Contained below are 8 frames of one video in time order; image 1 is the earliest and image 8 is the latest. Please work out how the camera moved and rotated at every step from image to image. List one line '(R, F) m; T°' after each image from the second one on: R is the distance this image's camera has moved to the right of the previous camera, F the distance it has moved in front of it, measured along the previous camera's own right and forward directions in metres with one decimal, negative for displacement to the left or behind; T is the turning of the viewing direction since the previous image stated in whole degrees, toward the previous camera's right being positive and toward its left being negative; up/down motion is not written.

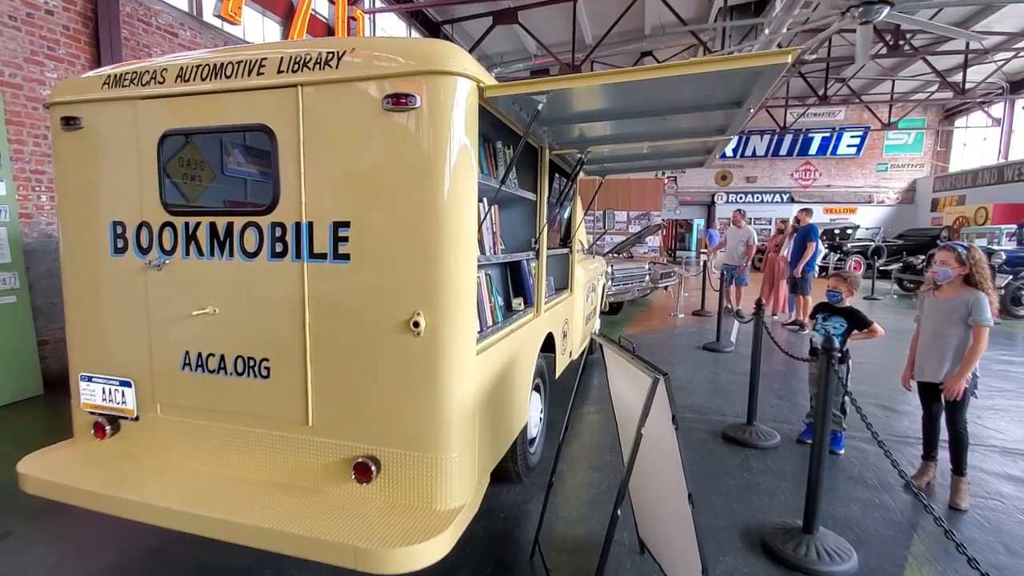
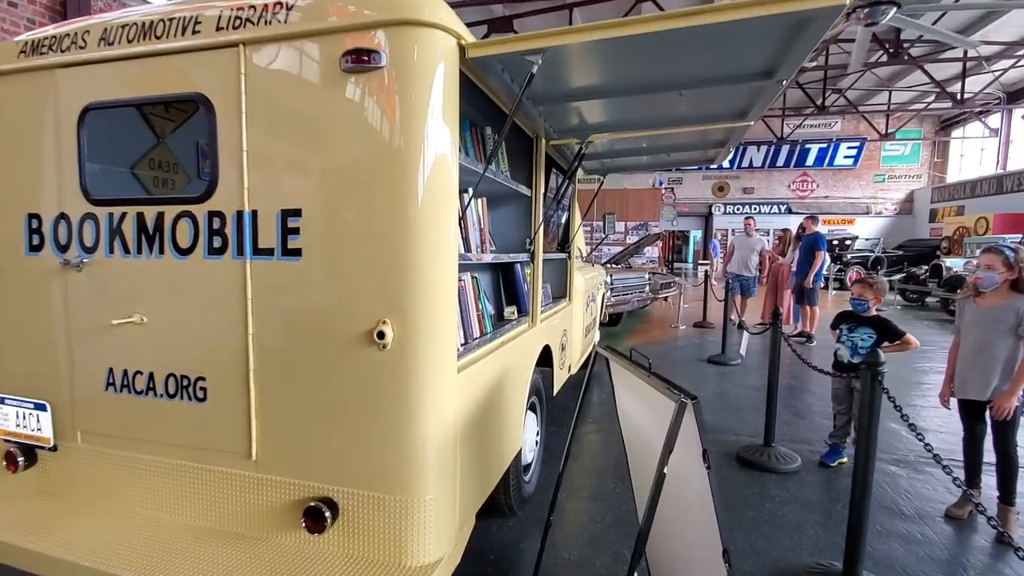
(0.0, +0.4) m; 0°
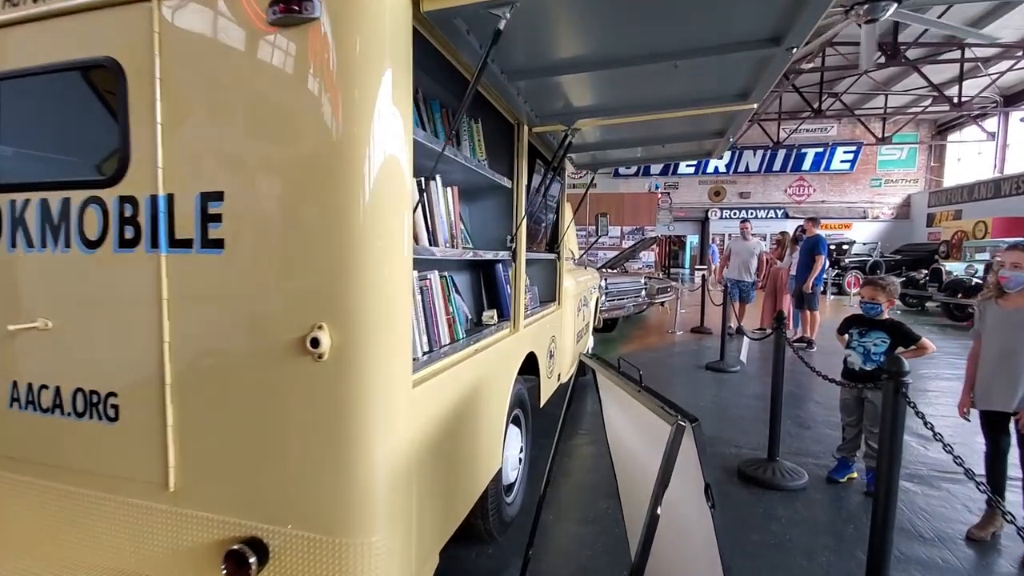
(+0.1, +0.3) m; 0°
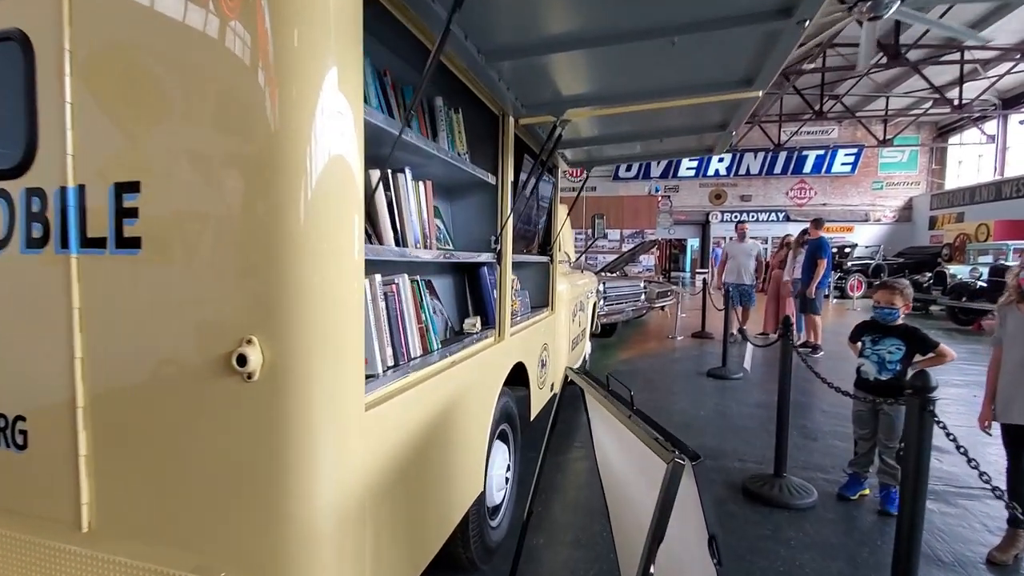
(+0.1, +0.2) m; 0°
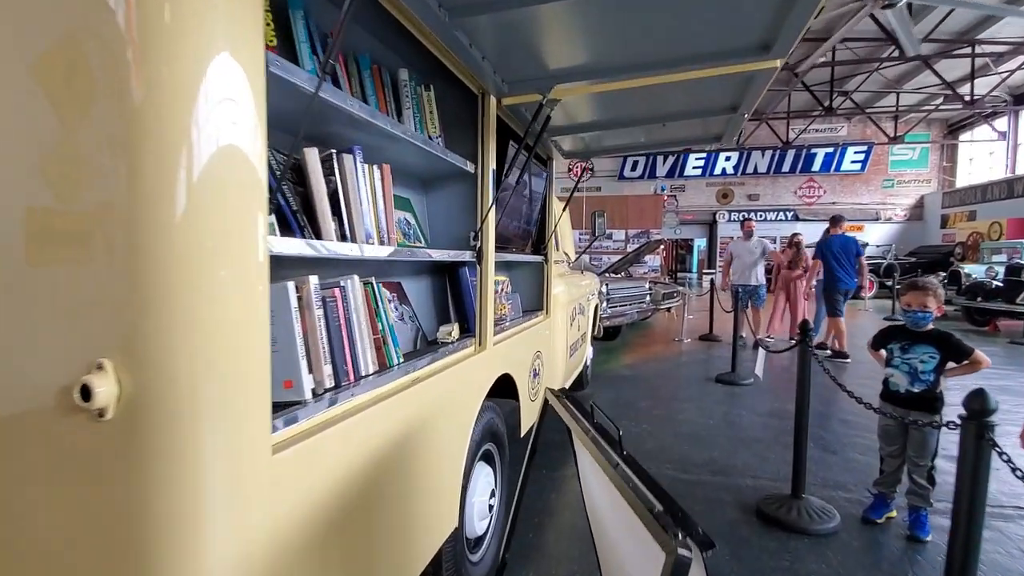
(+0.1, +0.3) m; -1°
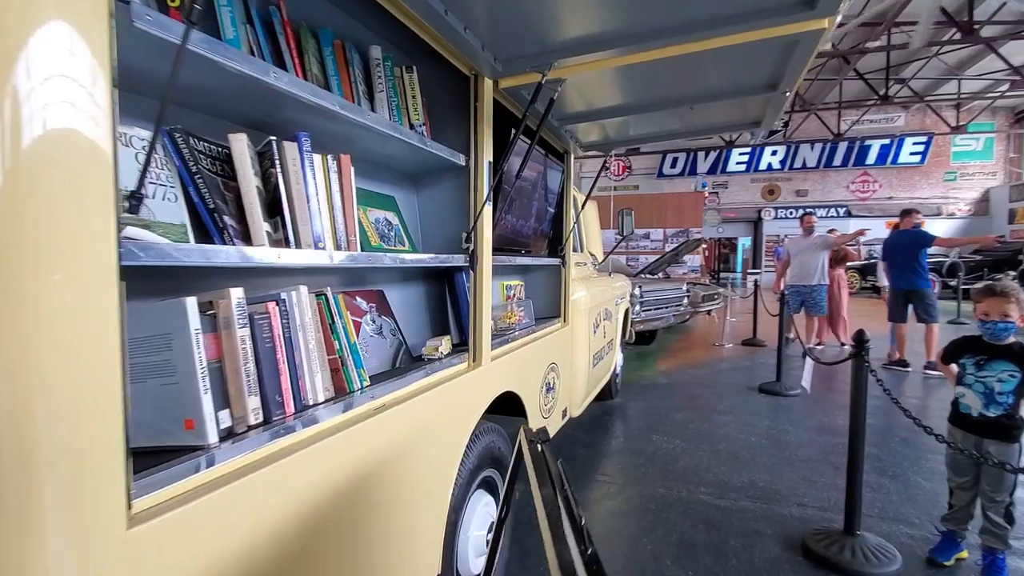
(+0.1, +0.3) m; -4°
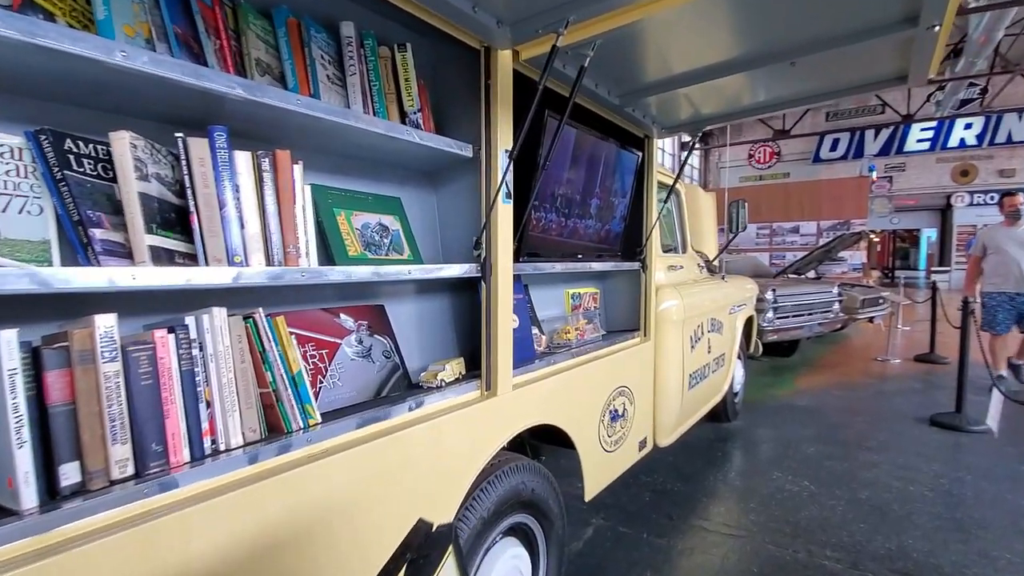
(+0.3, +0.4) m; -15°
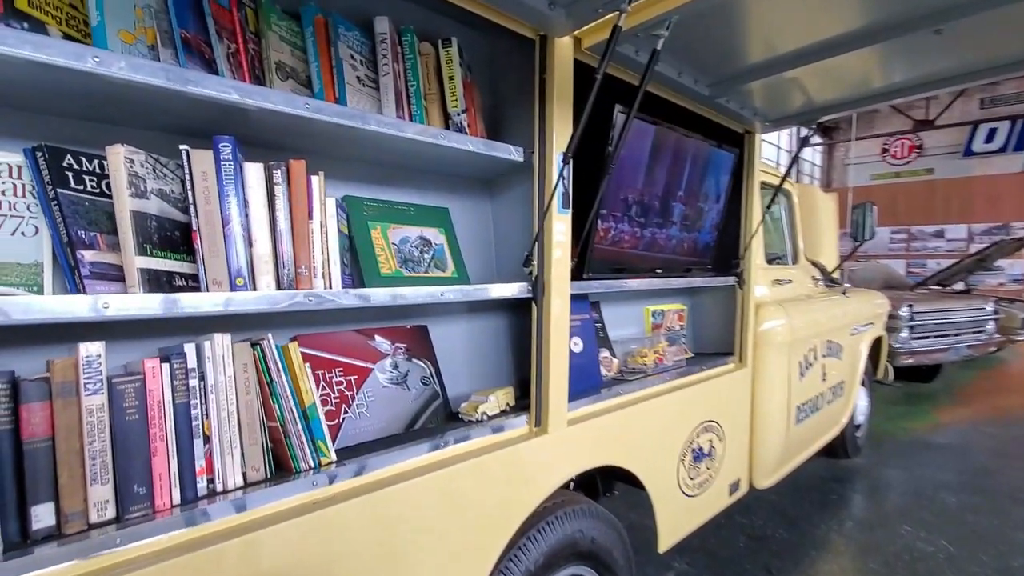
(+0.1, +0.2) m; -11°
